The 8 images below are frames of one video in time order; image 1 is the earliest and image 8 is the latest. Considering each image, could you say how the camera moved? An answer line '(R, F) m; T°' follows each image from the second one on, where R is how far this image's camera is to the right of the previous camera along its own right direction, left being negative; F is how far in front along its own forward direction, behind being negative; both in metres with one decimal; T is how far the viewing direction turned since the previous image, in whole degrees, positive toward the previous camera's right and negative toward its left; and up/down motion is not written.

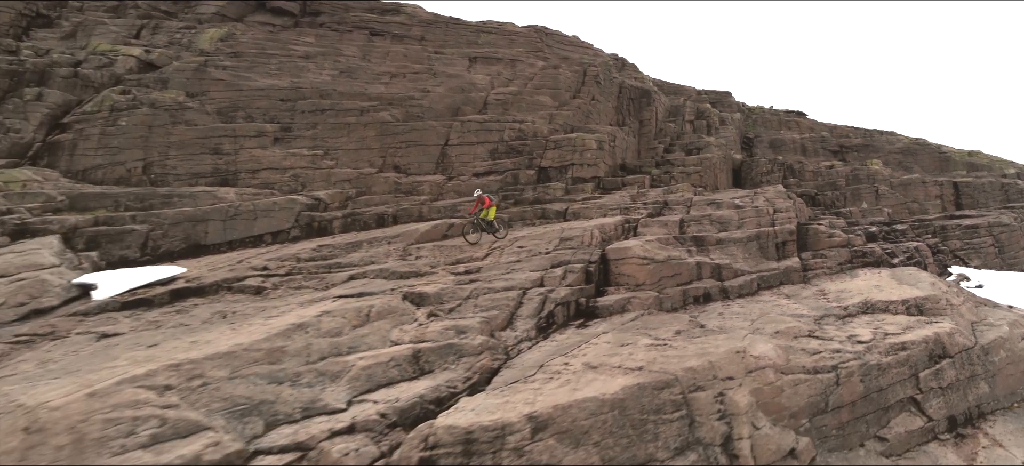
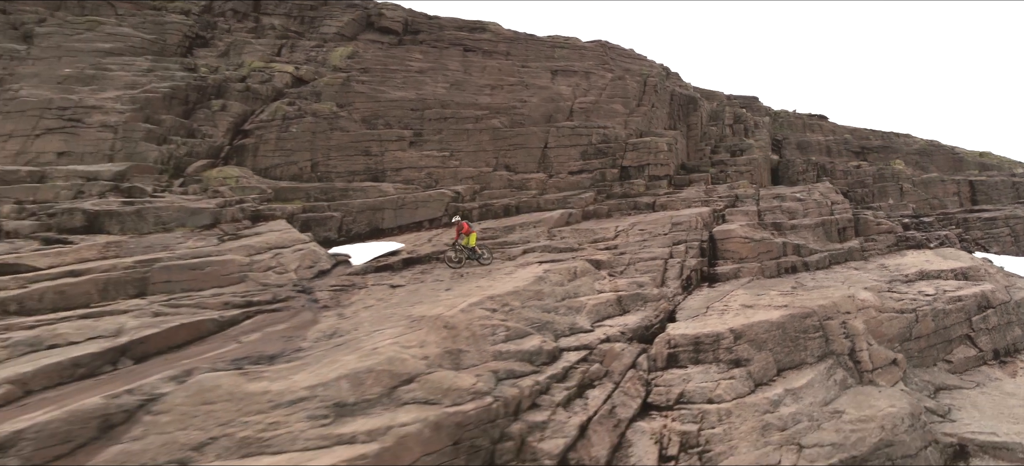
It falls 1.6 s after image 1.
(-4.6, -3.5) m; 0°
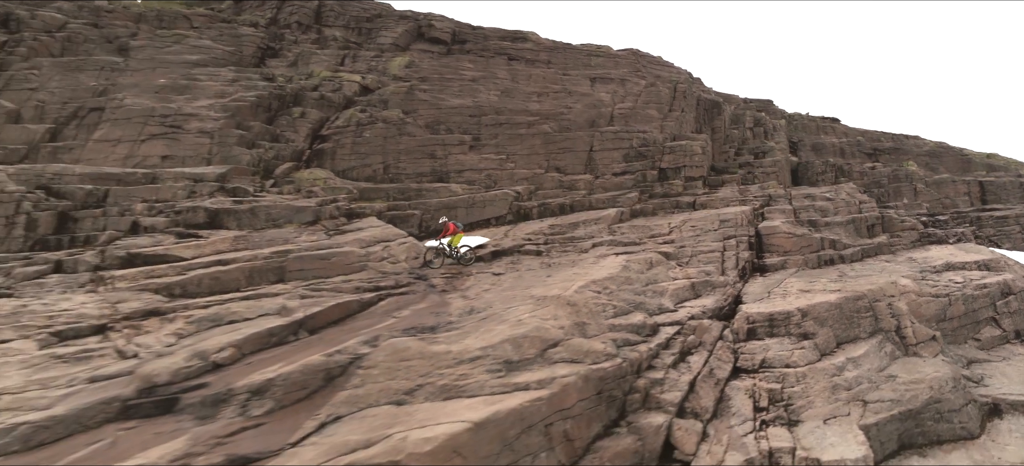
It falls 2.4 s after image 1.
(-2.7, -1.8) m; 0°
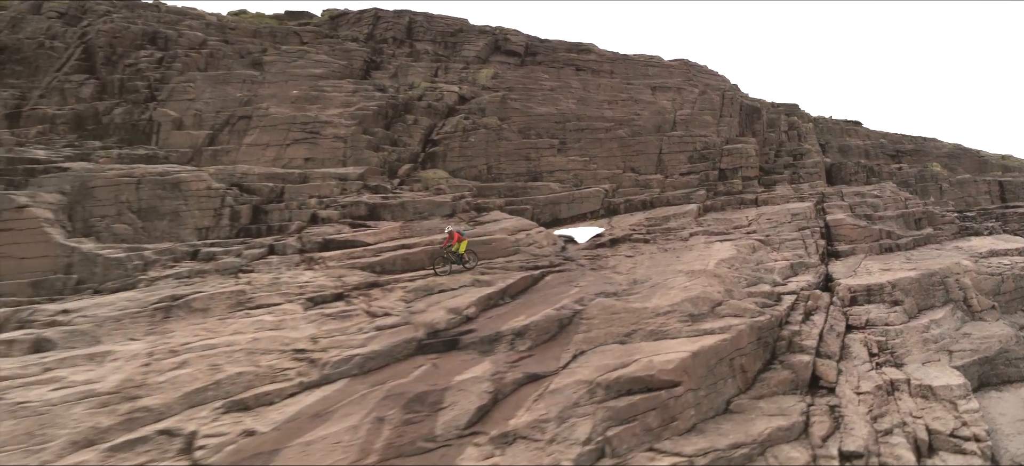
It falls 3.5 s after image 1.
(-4.9, -3.0) m; 0°
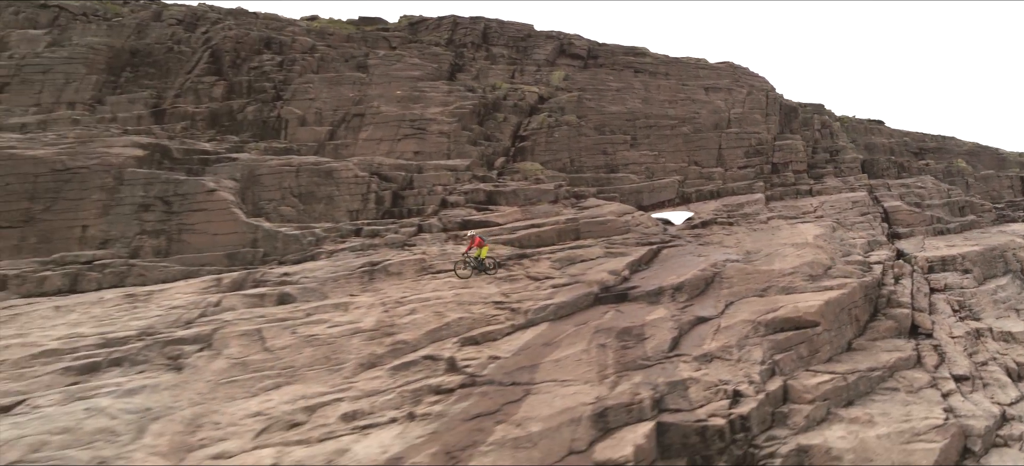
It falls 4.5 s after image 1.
(-4.9, -2.6) m; 0°
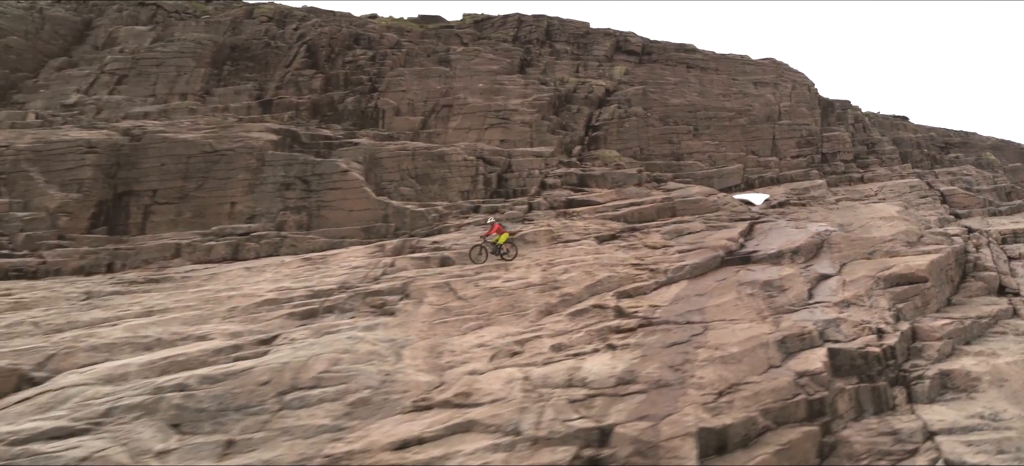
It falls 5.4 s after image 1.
(-4.8, -1.8) m; 0°
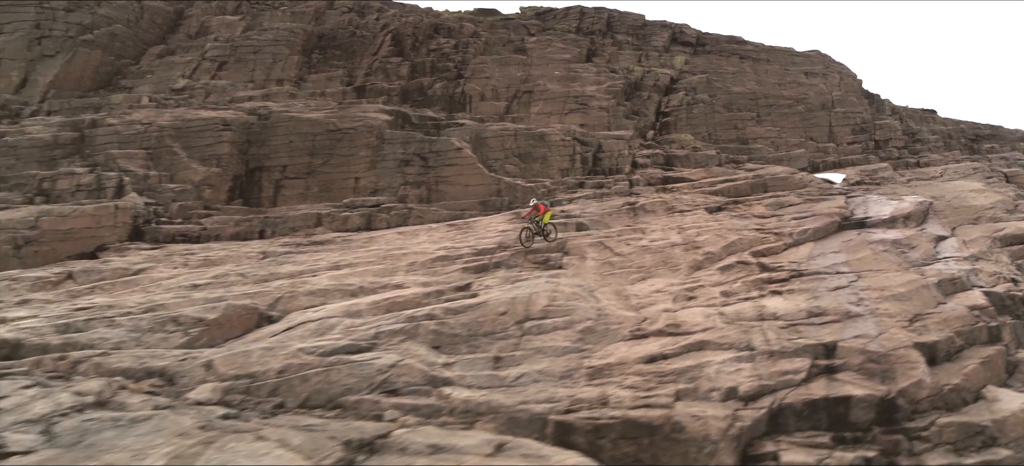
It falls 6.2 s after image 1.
(-5.0, -1.2) m; 0°
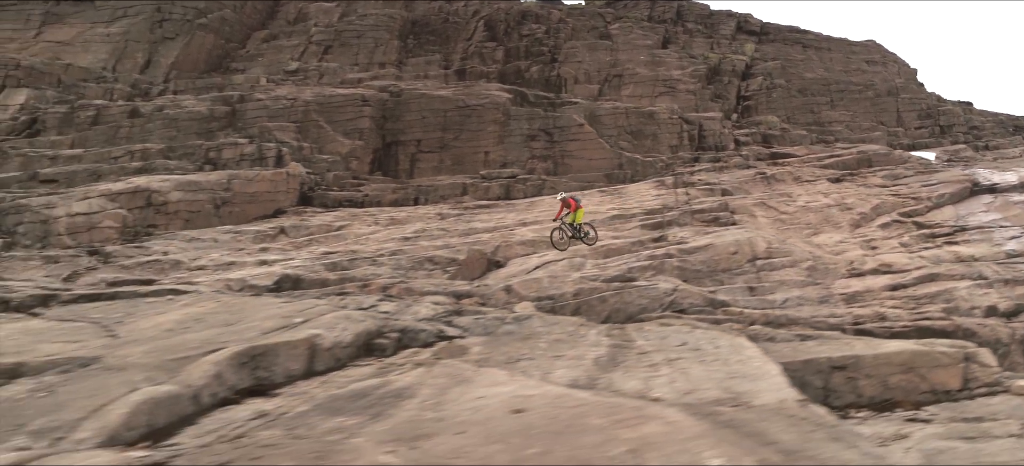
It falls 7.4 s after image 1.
(-6.0, -1.0) m; 0°
